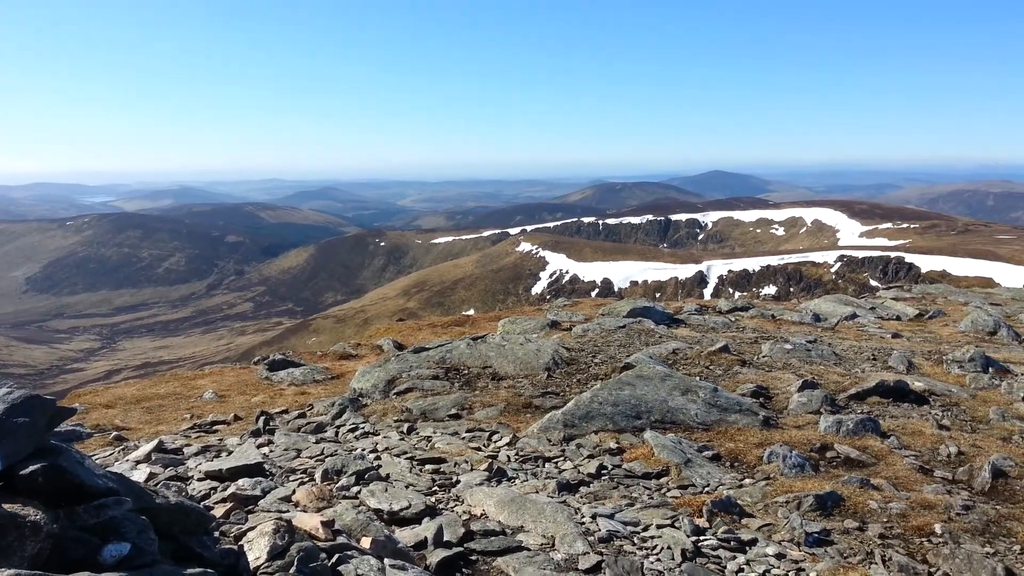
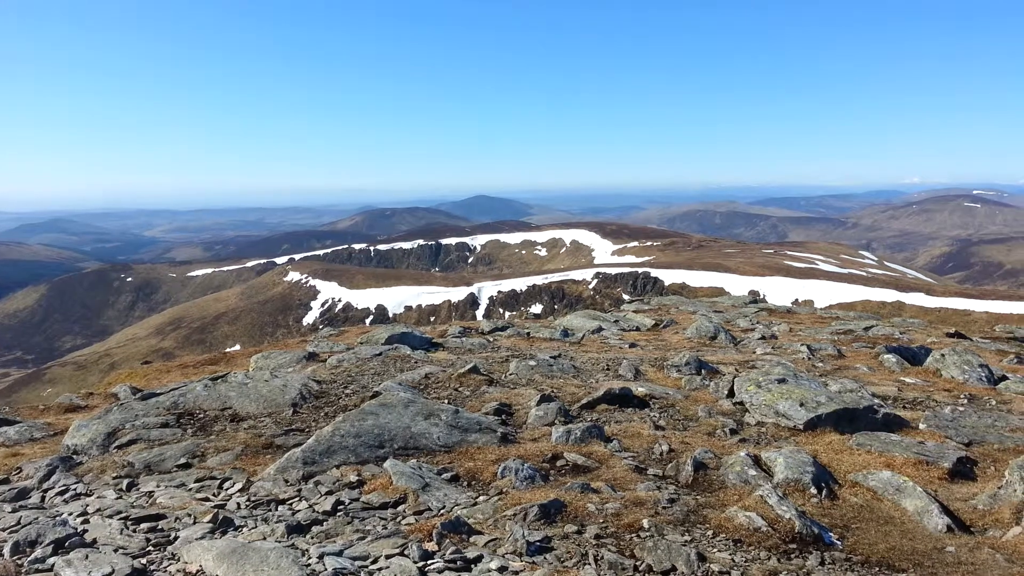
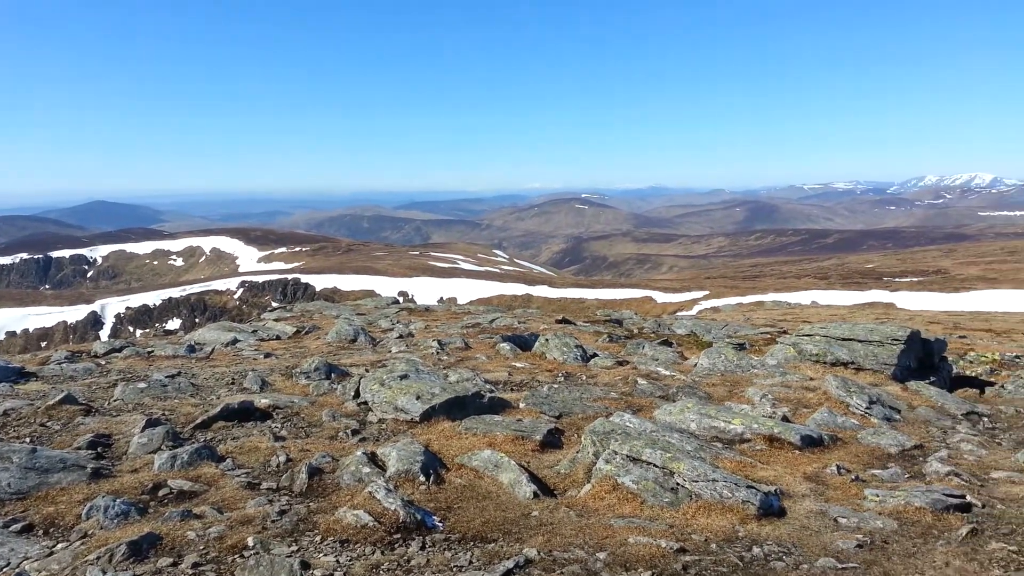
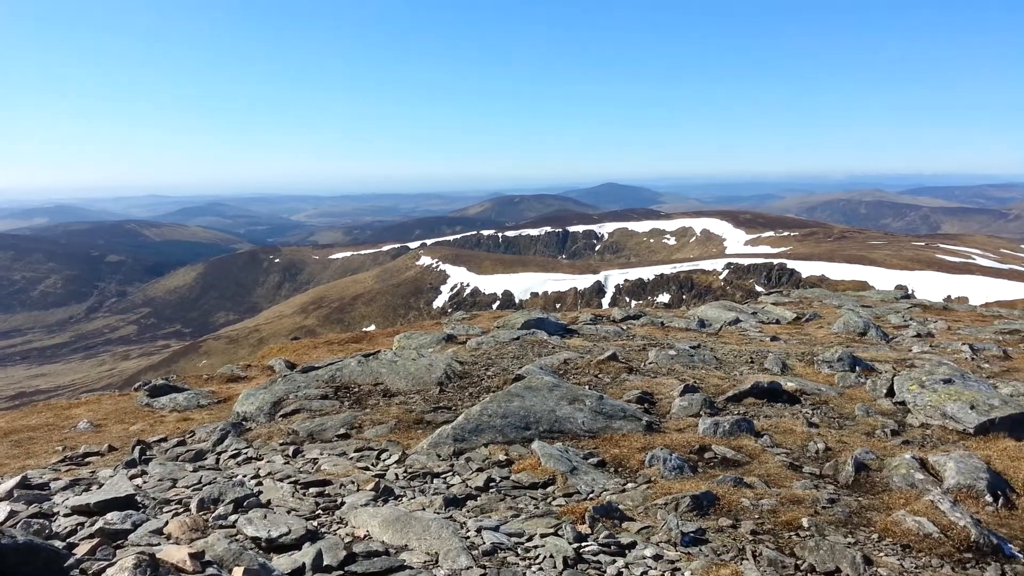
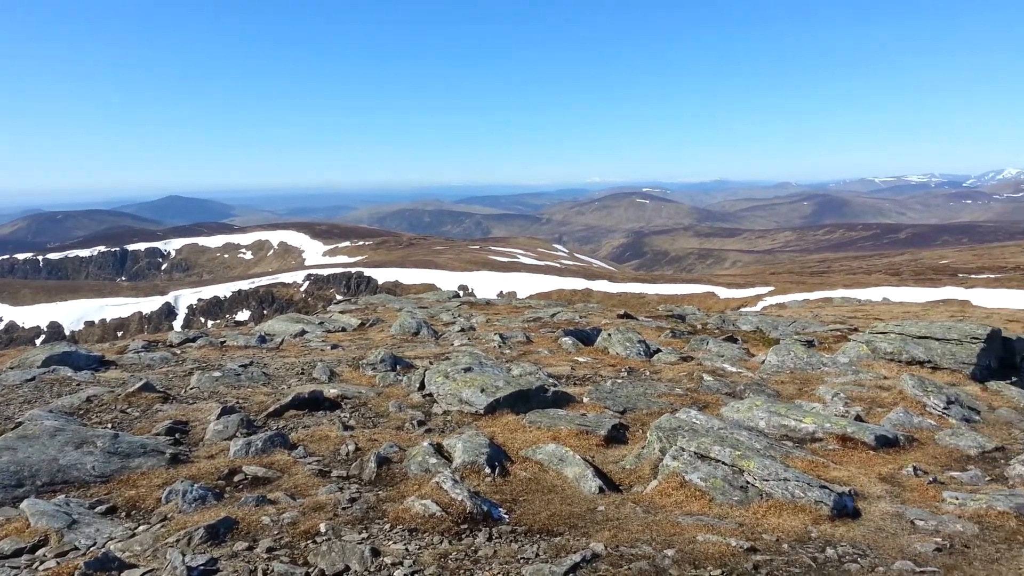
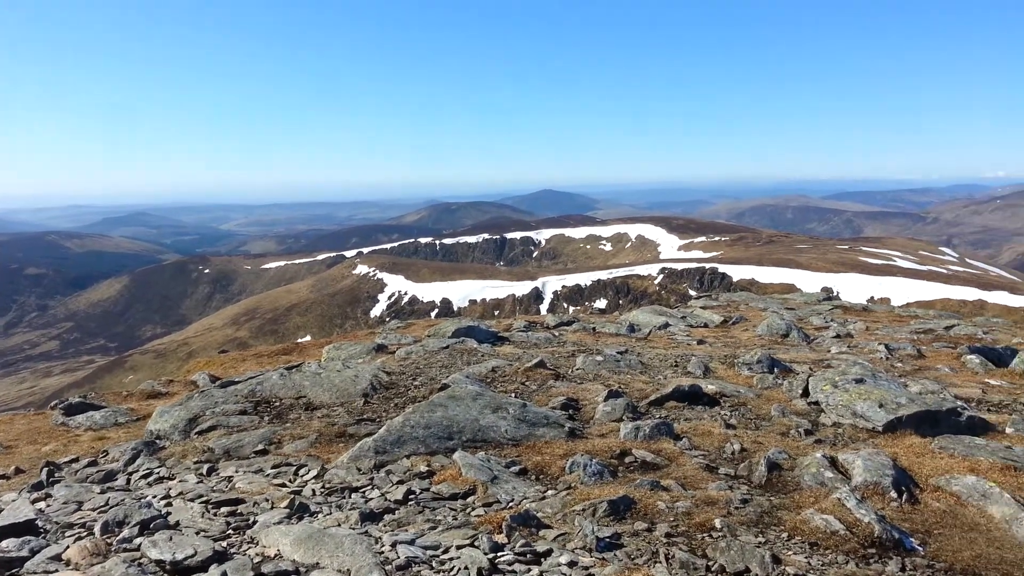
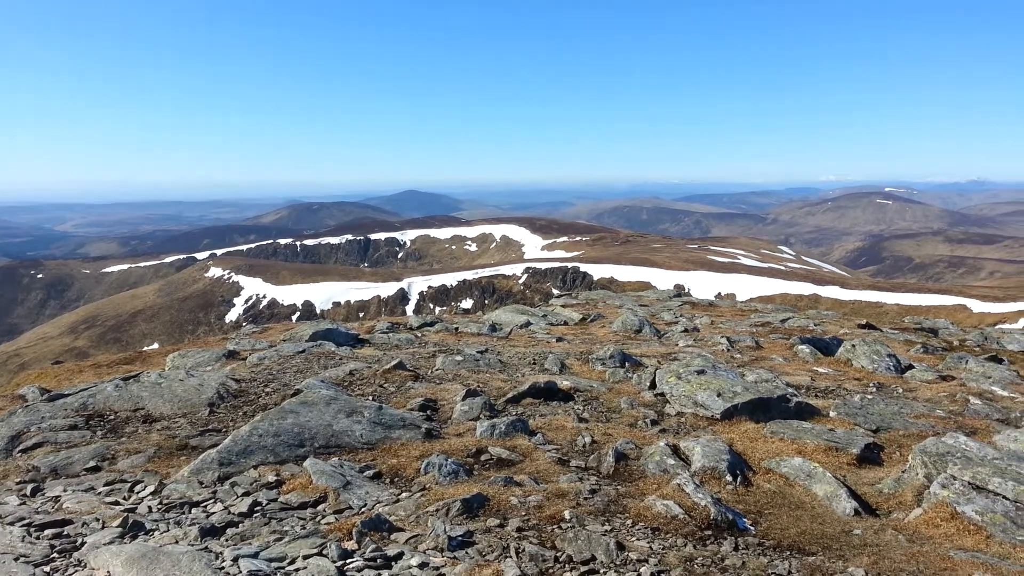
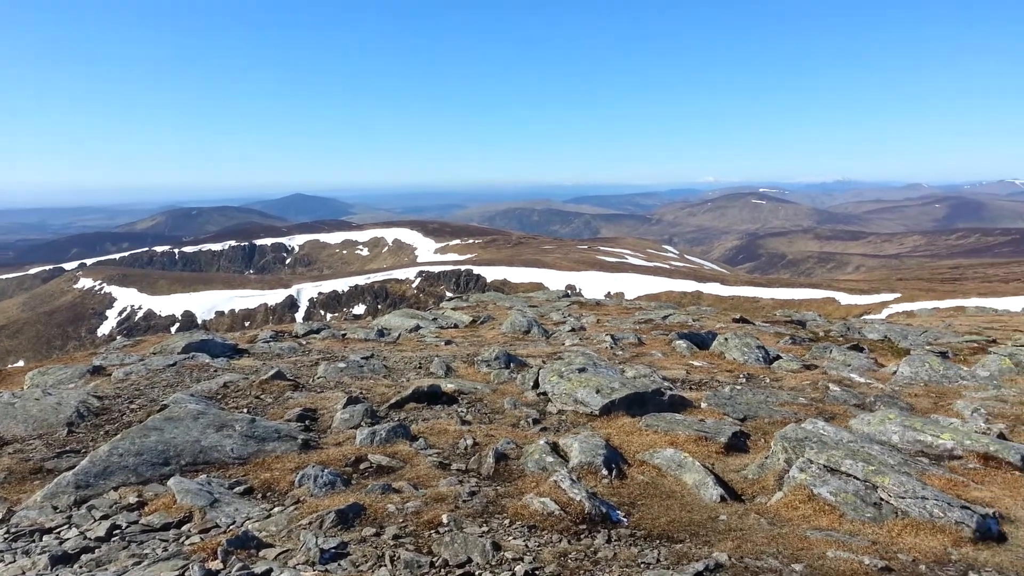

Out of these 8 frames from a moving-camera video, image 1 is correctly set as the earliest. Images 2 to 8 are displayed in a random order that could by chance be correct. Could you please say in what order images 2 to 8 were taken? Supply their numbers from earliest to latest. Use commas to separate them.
4, 6, 2, 7, 8, 5, 3
